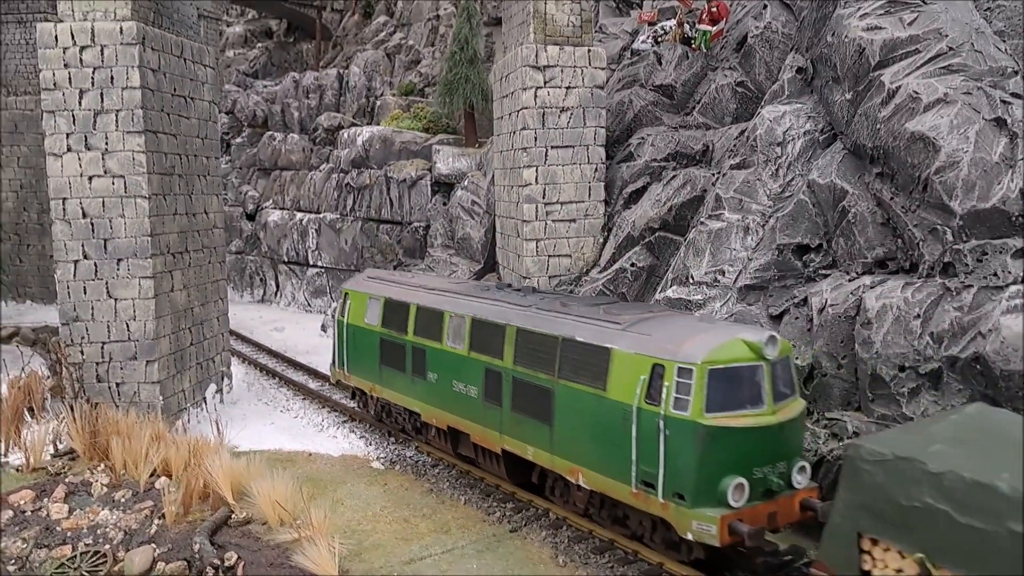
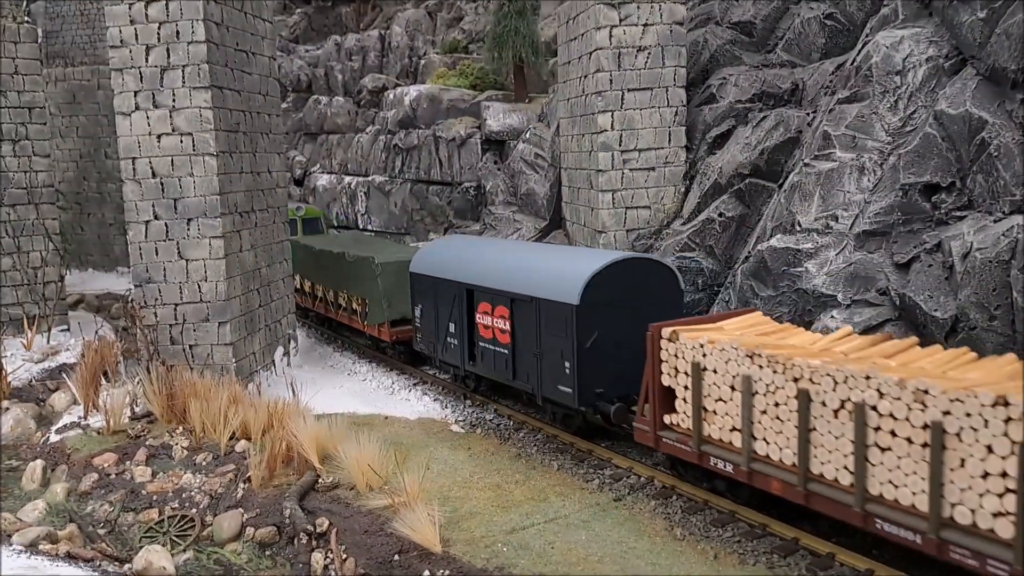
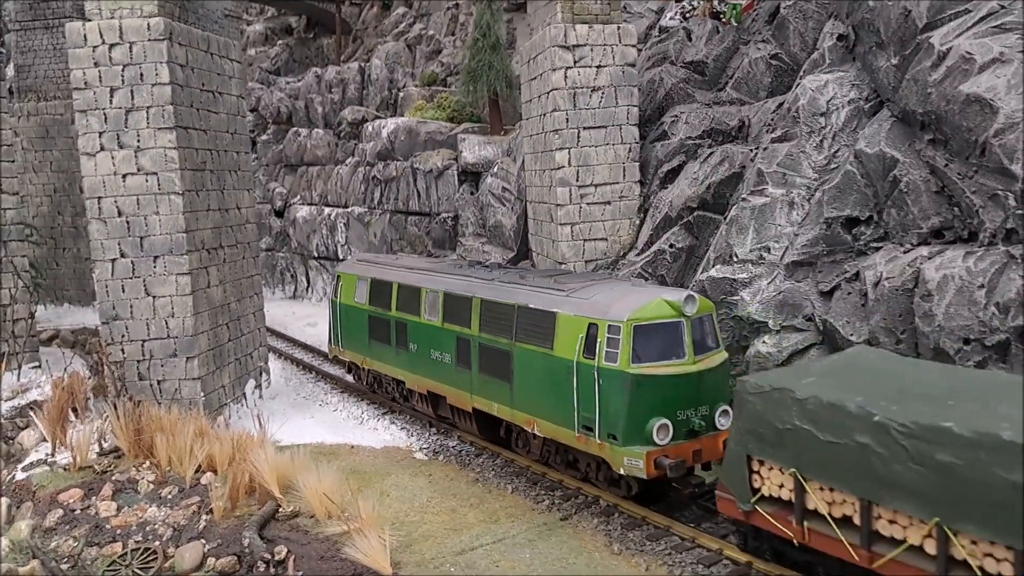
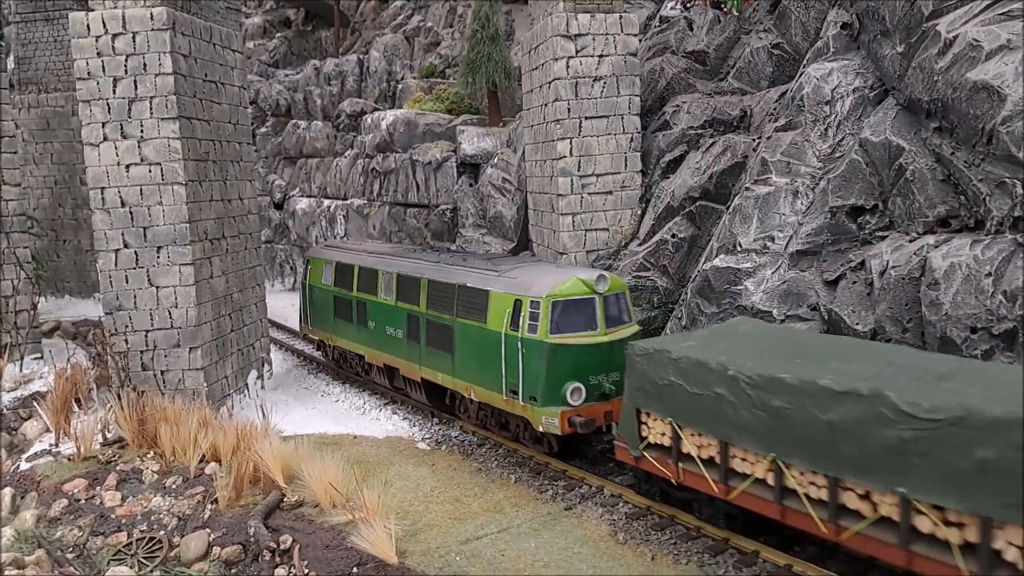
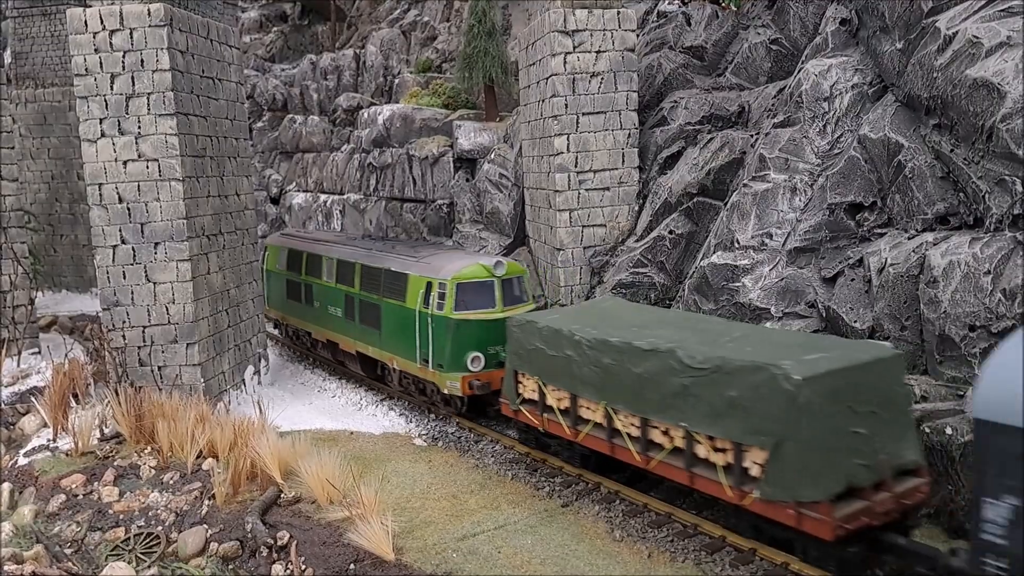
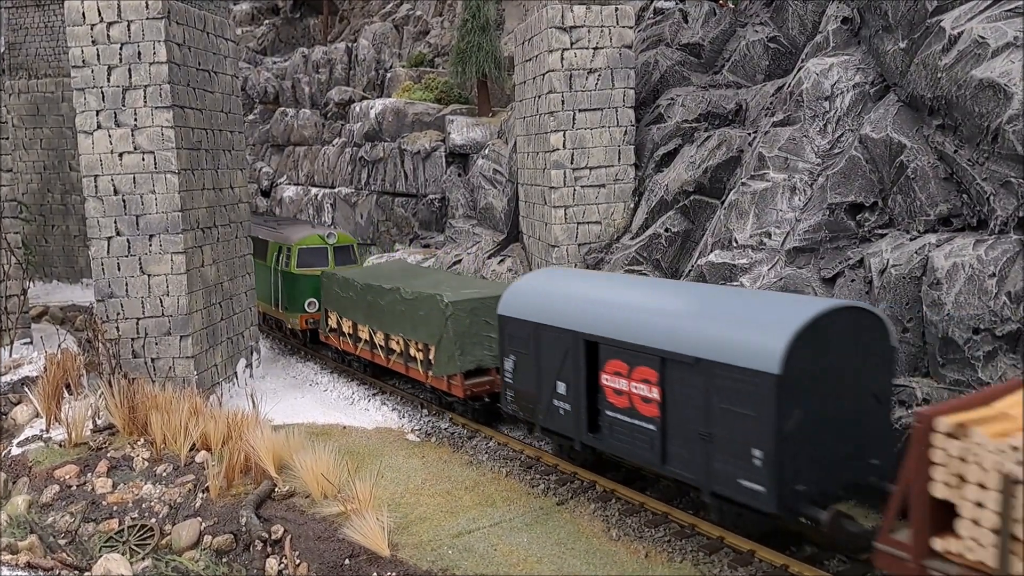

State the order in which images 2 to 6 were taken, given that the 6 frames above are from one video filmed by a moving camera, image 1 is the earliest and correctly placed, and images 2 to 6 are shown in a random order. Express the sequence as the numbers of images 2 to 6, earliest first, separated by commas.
3, 4, 5, 6, 2
